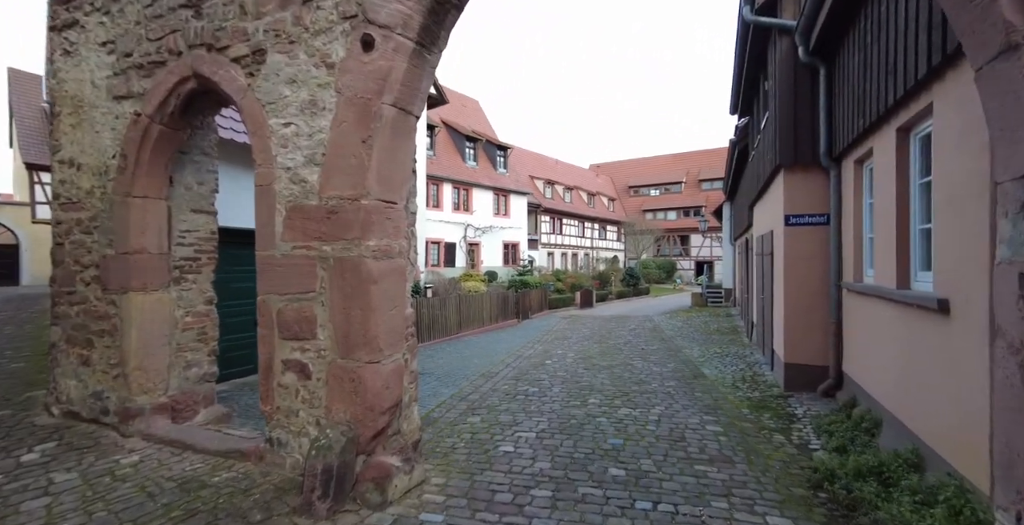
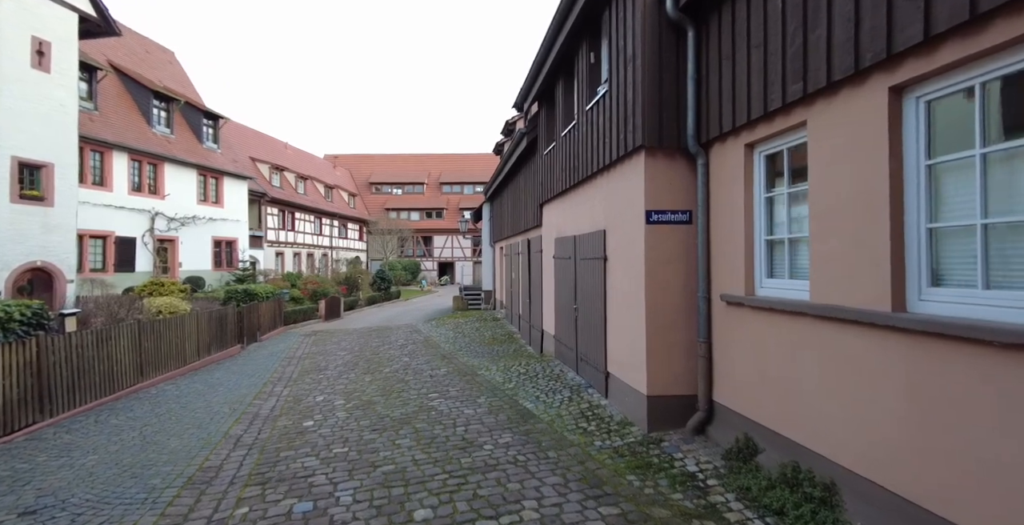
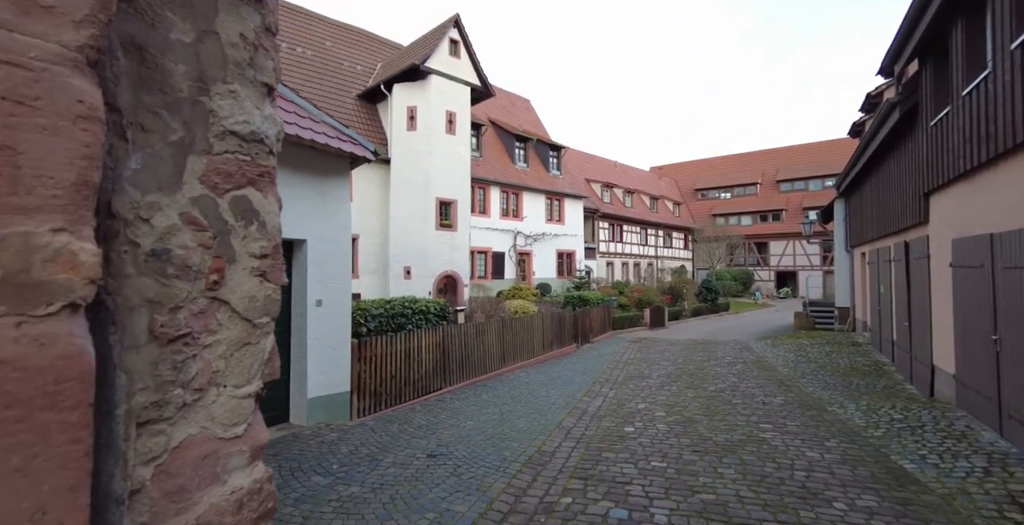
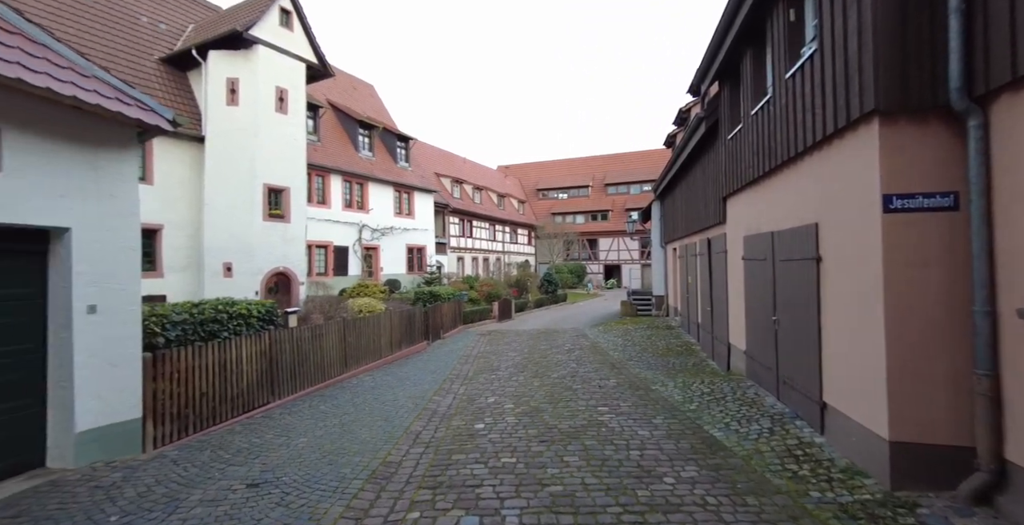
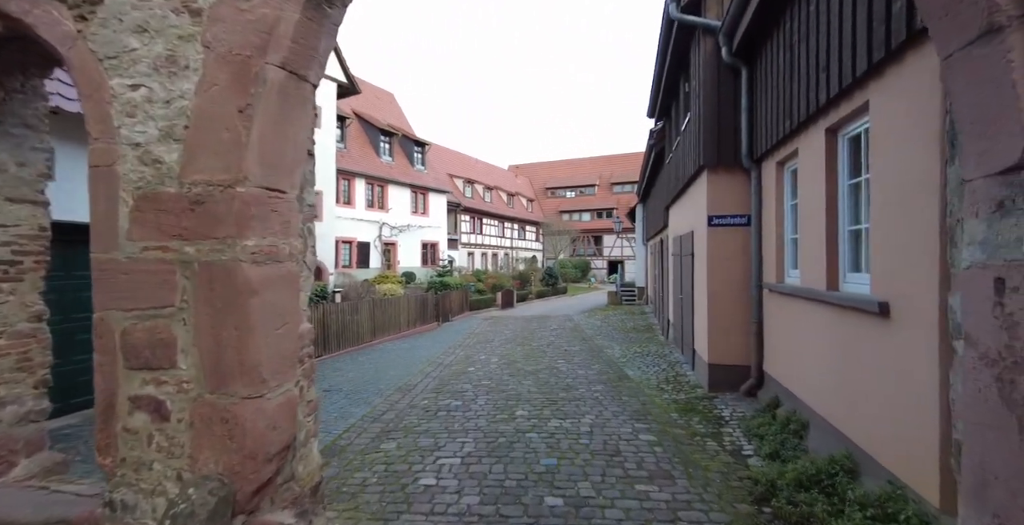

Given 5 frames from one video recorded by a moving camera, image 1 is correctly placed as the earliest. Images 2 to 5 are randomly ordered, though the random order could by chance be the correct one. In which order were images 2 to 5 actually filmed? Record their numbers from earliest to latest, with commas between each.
5, 2, 4, 3
